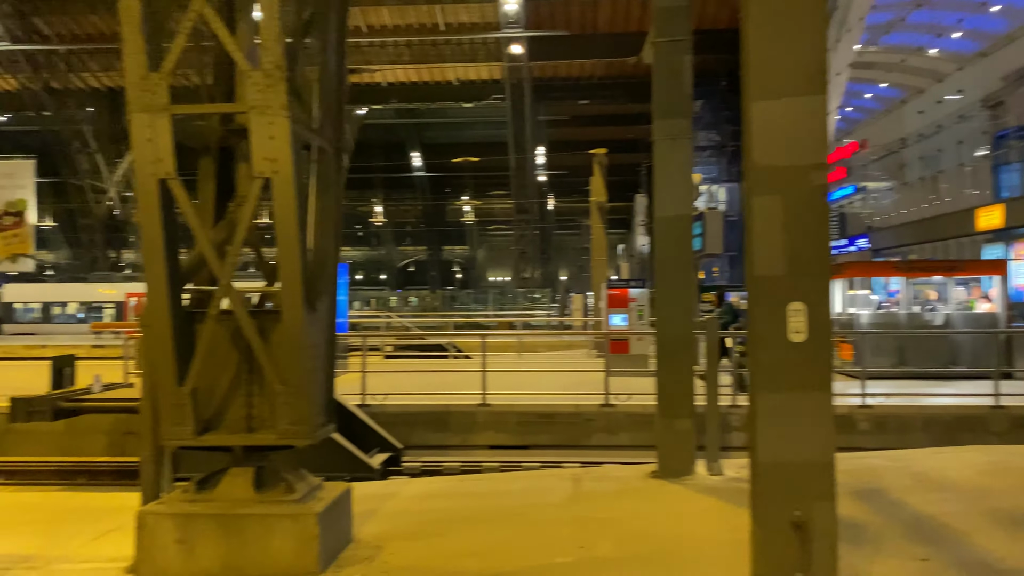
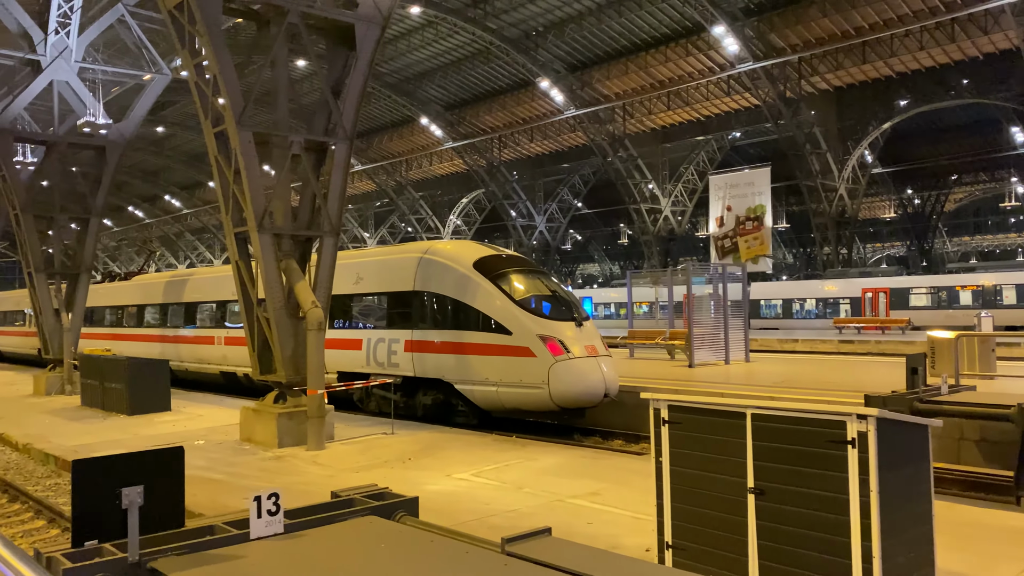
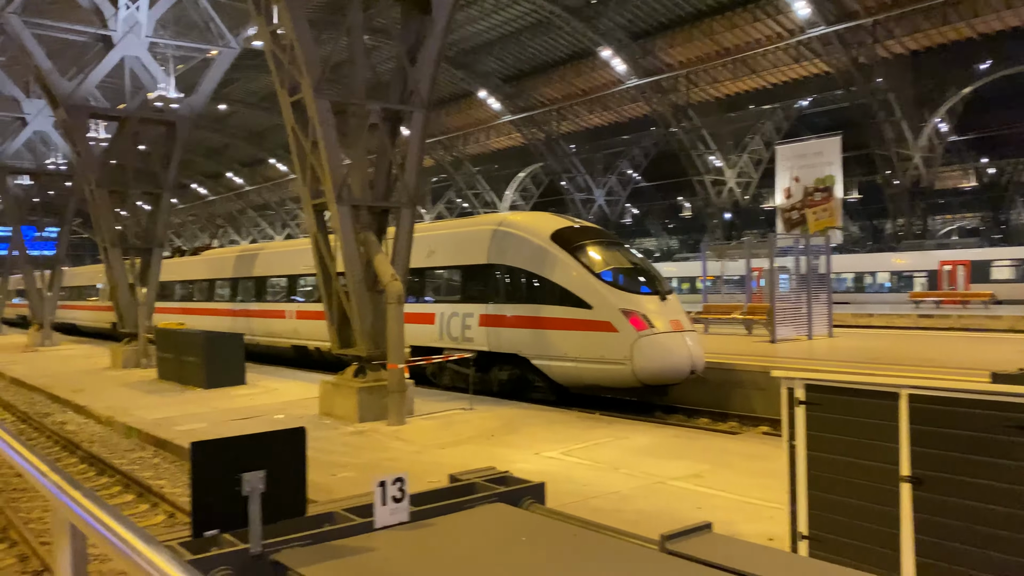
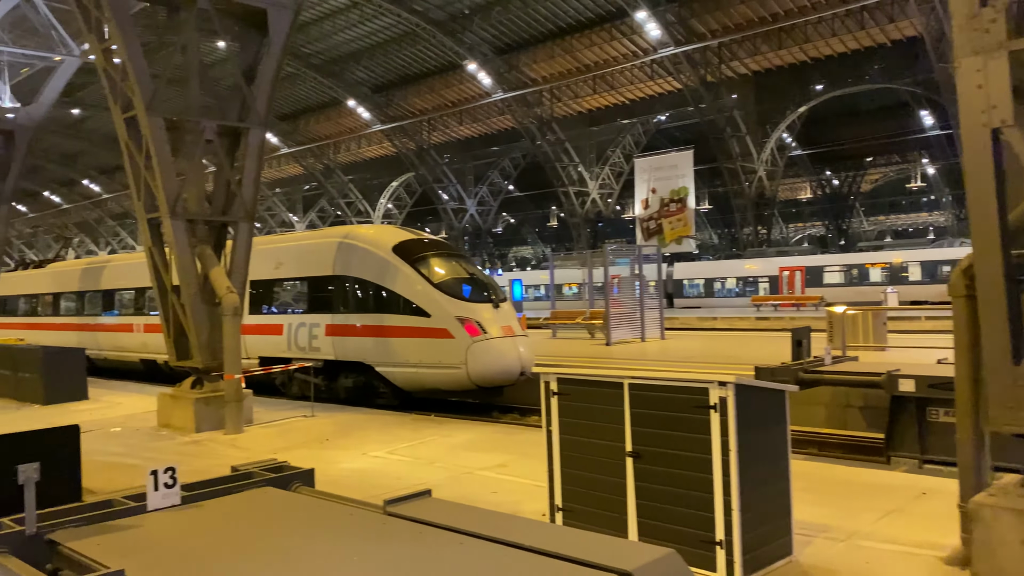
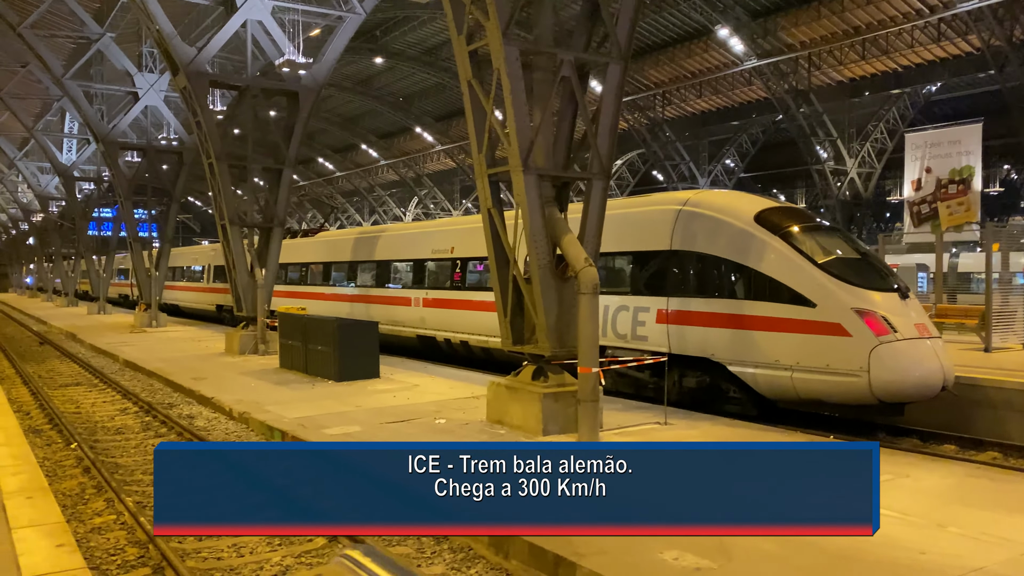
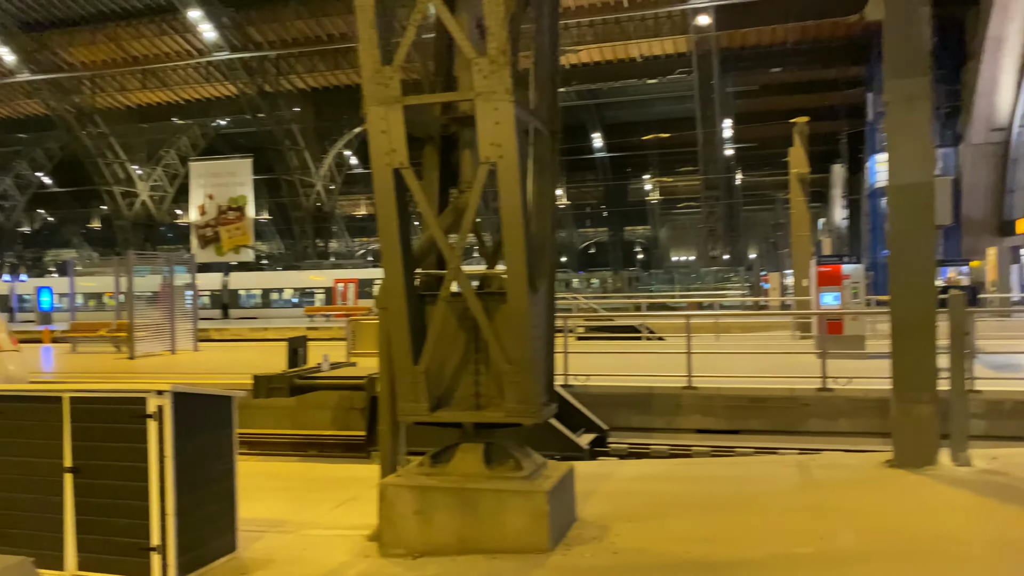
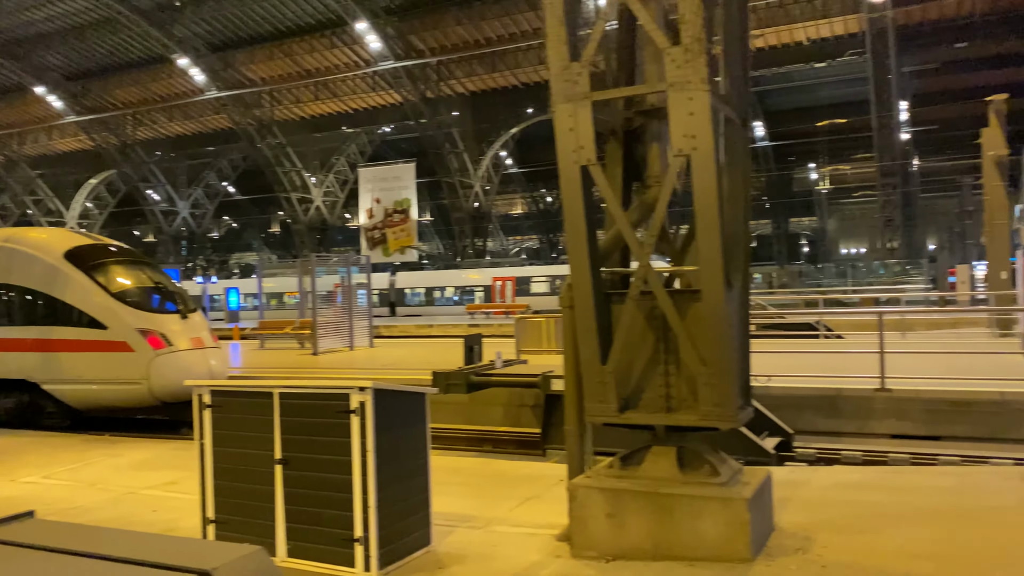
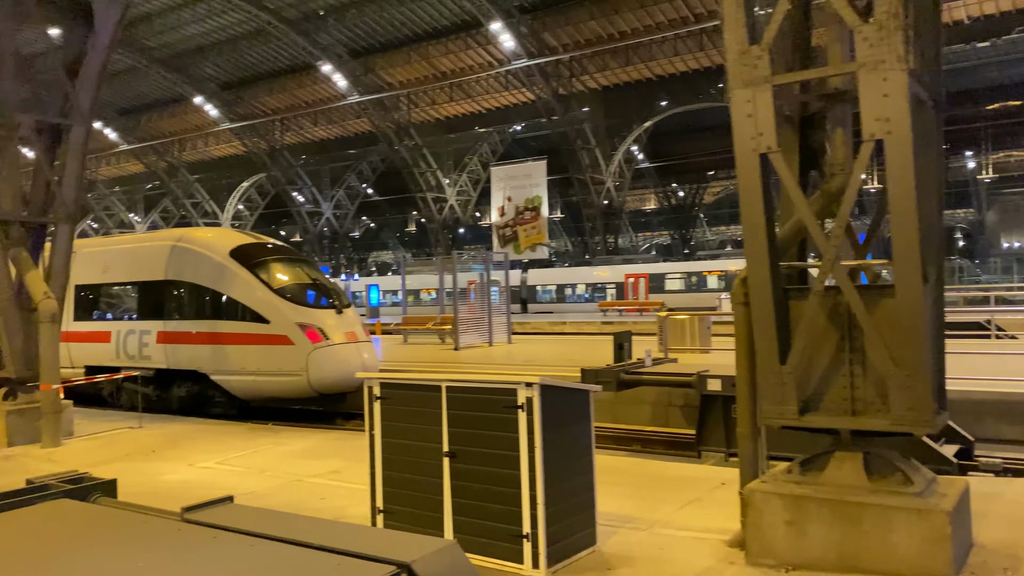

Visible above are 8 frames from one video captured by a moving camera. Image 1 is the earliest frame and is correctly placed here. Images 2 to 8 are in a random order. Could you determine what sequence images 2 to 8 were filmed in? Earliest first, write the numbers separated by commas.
6, 7, 8, 4, 2, 3, 5
